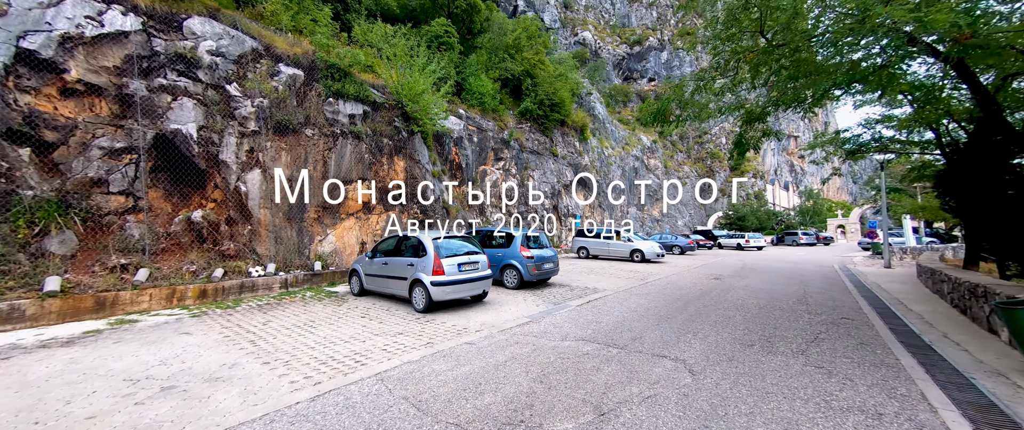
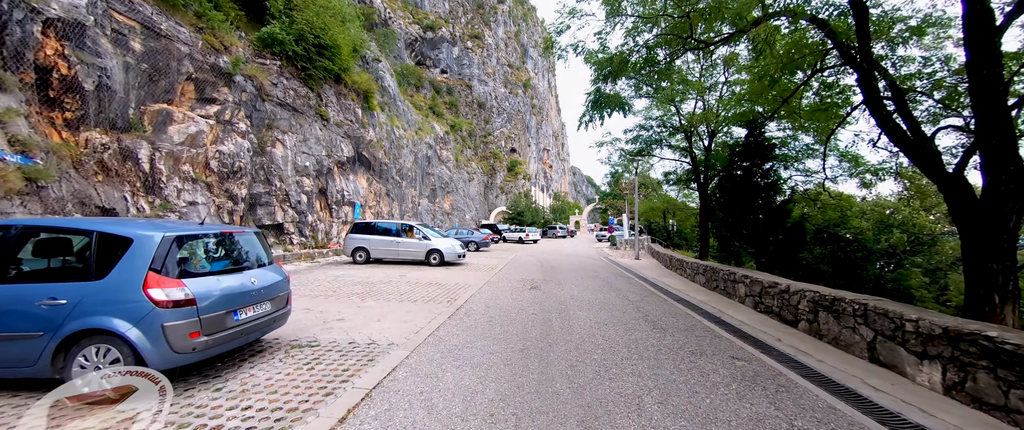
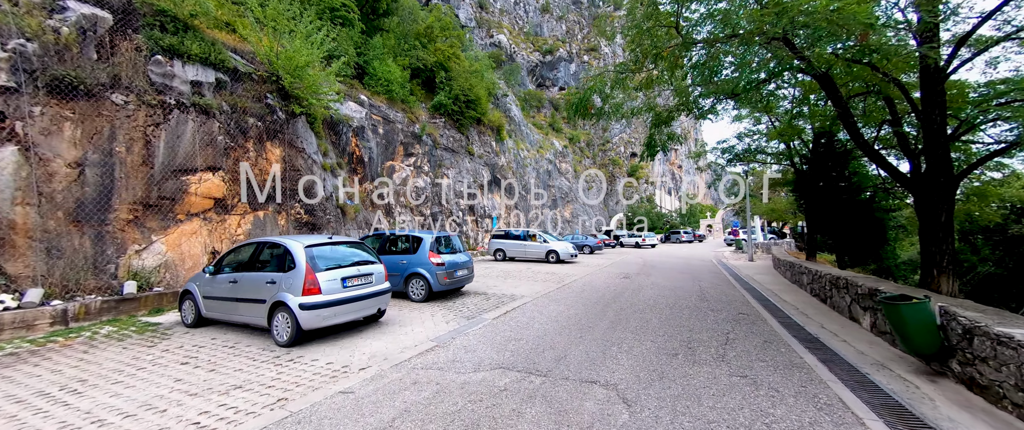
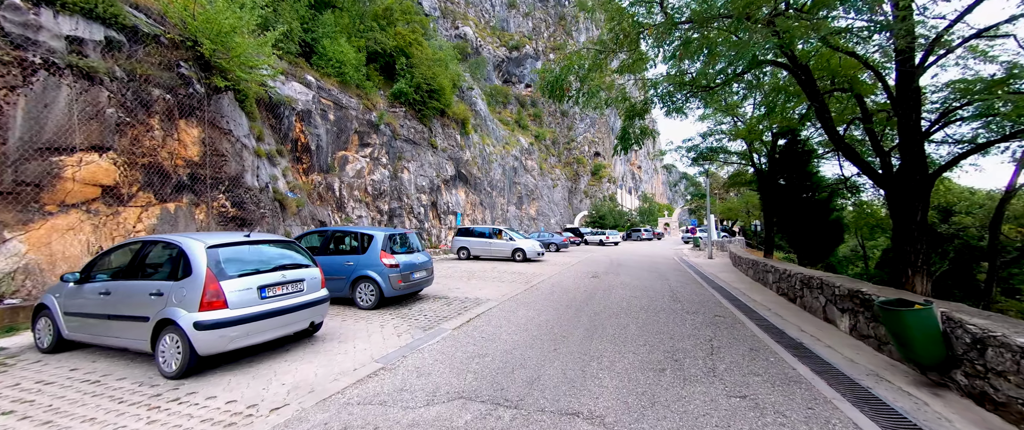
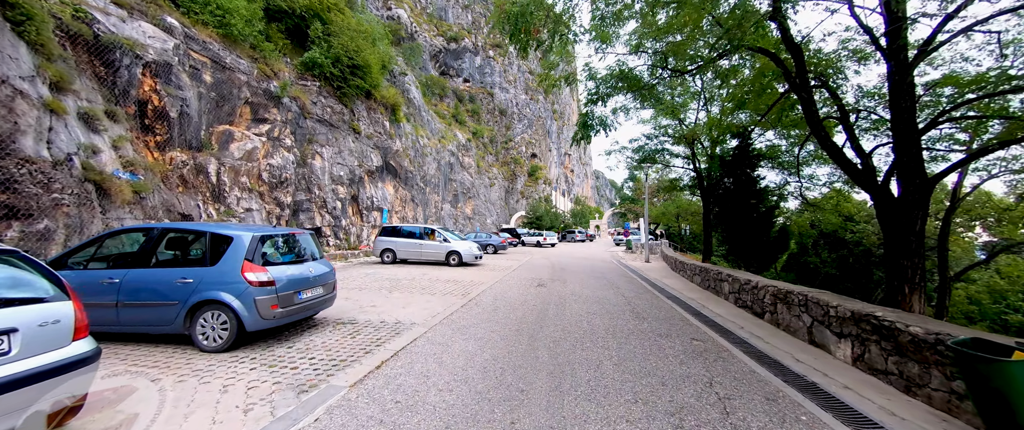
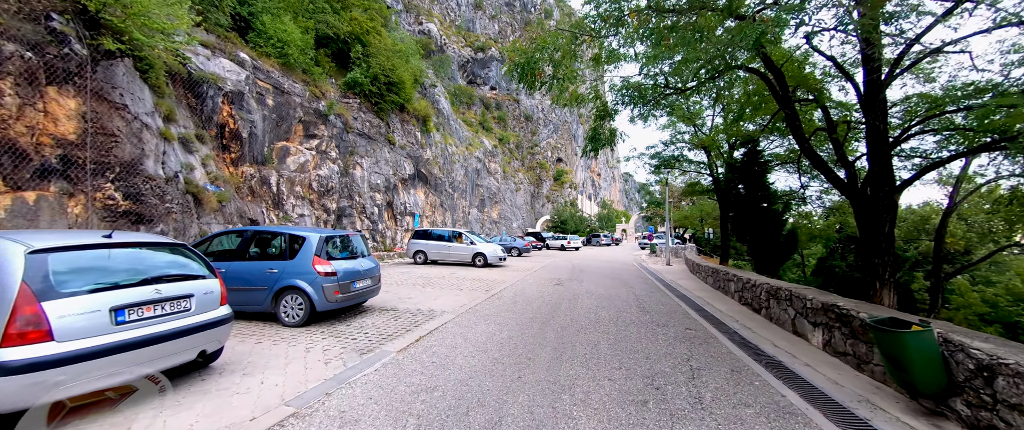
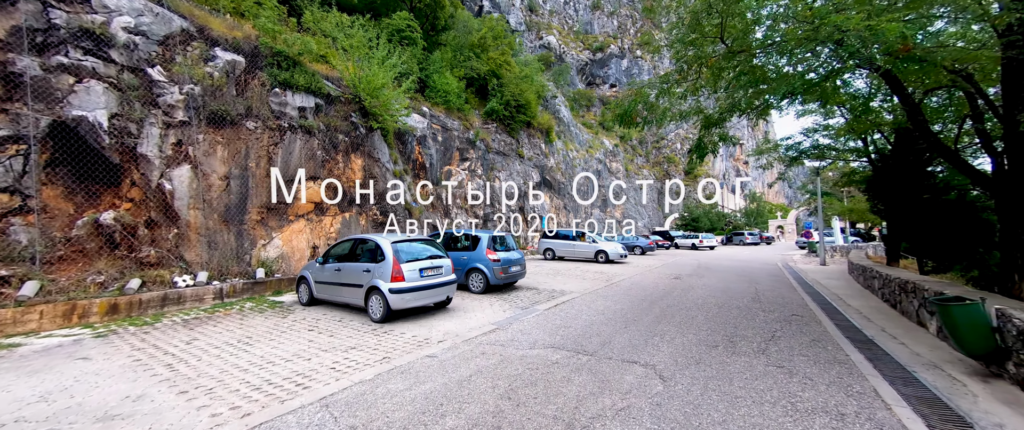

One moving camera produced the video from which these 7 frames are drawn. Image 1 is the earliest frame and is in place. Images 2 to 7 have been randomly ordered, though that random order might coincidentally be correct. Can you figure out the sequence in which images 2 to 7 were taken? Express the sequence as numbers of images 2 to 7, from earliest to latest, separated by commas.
7, 3, 4, 6, 5, 2
